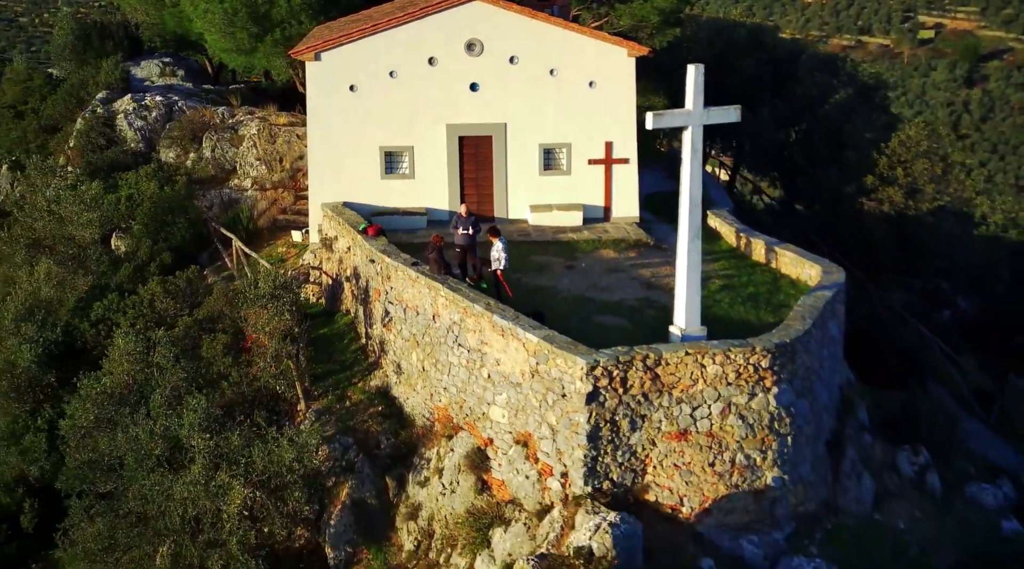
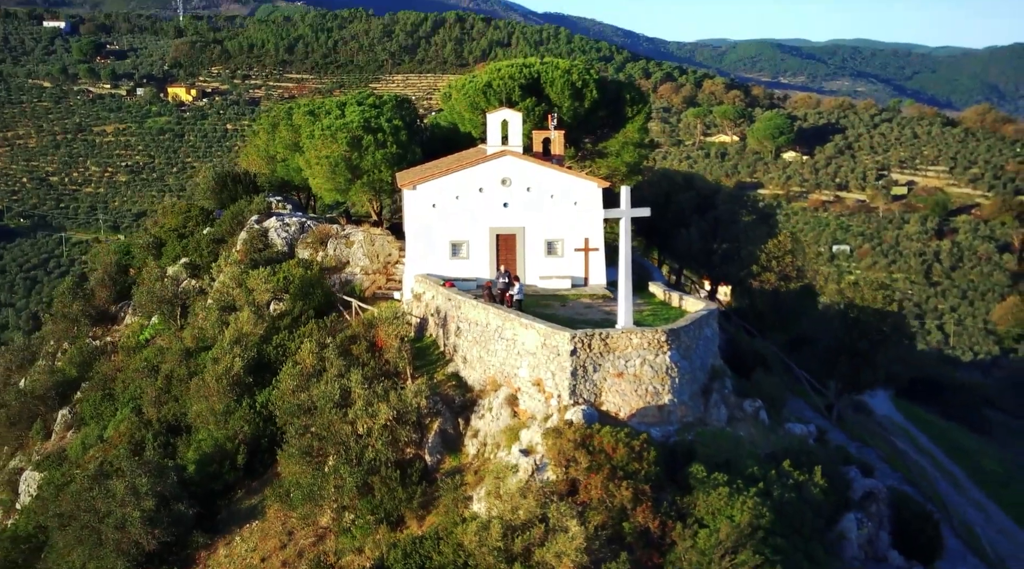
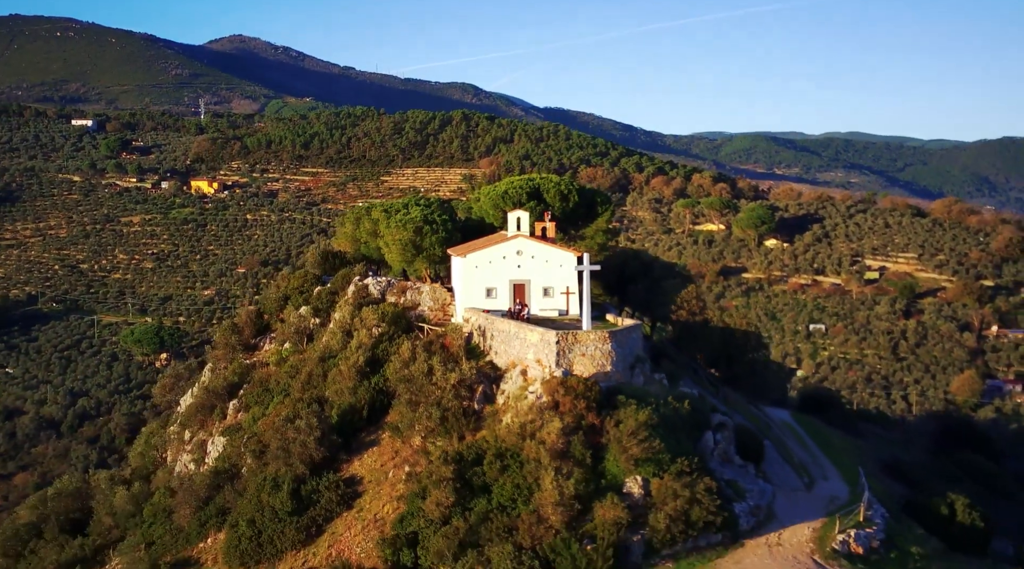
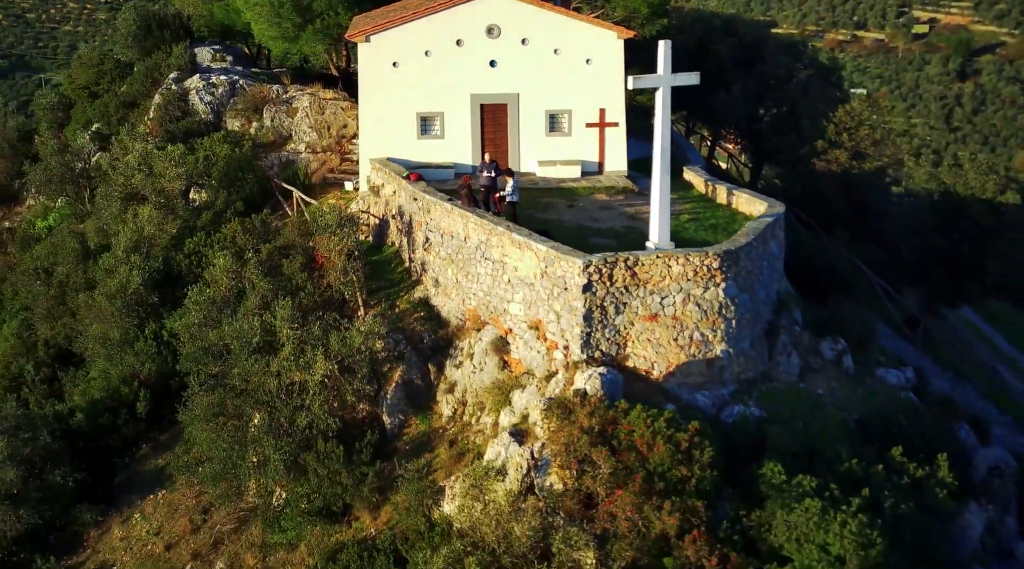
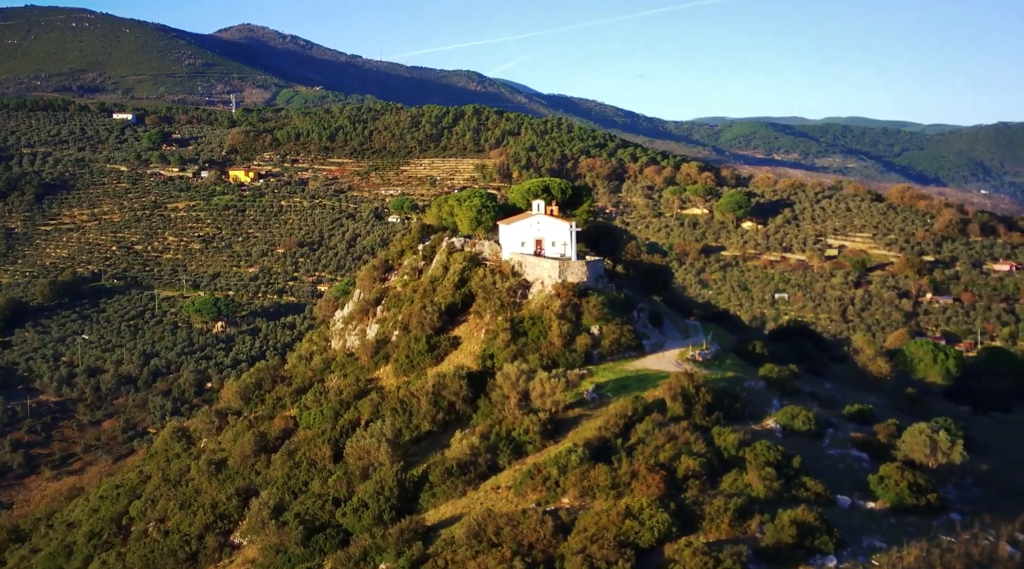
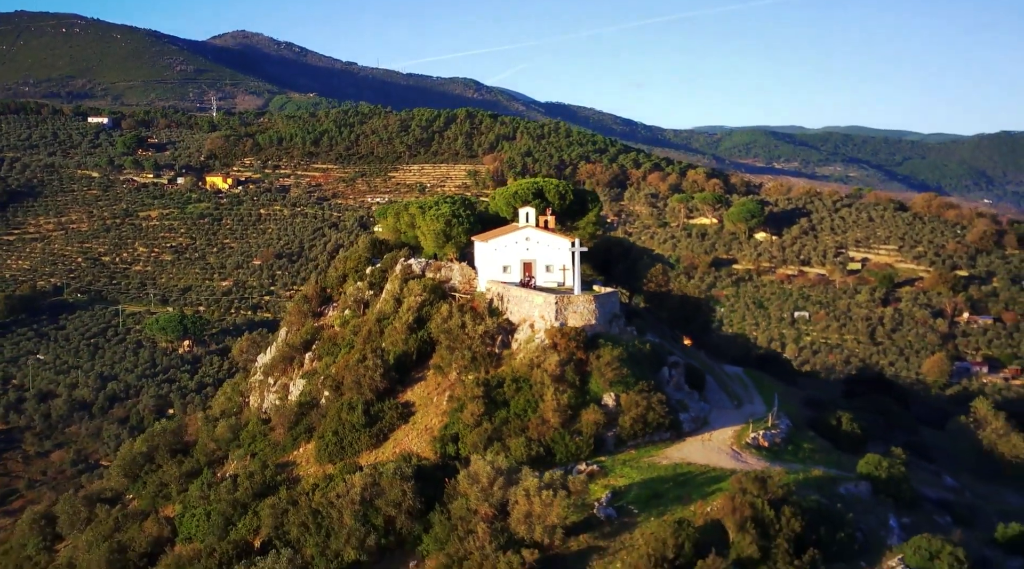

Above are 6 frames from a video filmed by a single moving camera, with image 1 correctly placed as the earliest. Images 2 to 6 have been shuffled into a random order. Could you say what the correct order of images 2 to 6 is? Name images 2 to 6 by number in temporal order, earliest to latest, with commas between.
4, 2, 3, 6, 5
